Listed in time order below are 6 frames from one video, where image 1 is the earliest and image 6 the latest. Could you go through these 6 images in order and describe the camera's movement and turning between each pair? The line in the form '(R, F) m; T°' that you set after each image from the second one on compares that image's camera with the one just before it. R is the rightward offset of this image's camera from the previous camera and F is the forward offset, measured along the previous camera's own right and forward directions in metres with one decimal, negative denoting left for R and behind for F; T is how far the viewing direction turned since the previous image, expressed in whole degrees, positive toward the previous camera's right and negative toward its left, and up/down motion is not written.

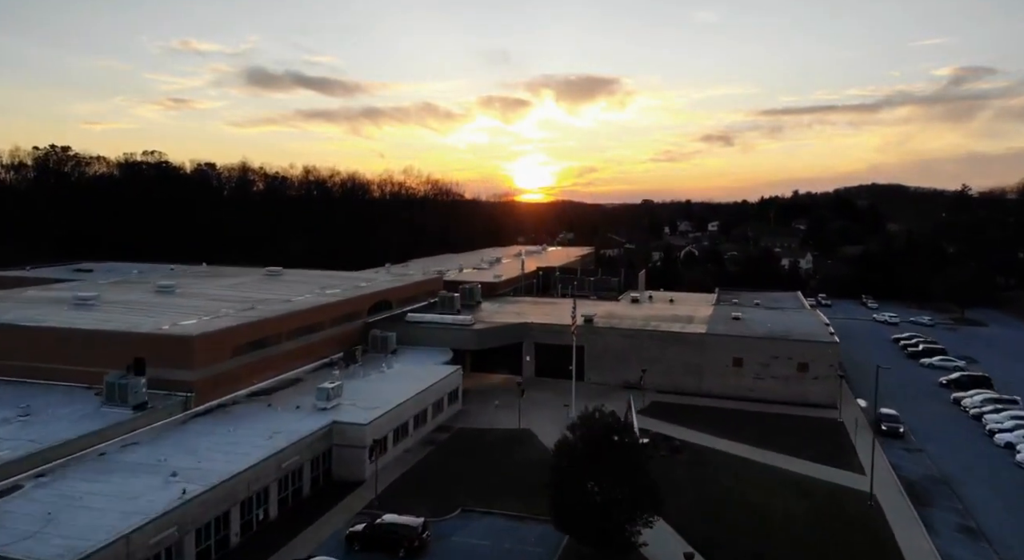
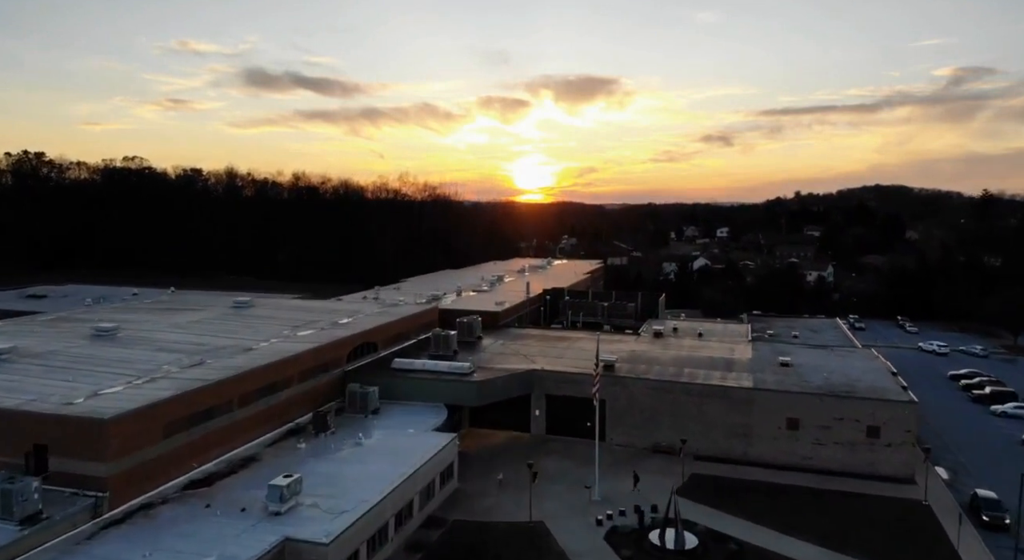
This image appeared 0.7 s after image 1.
(-0.2, +3.7) m; 0°
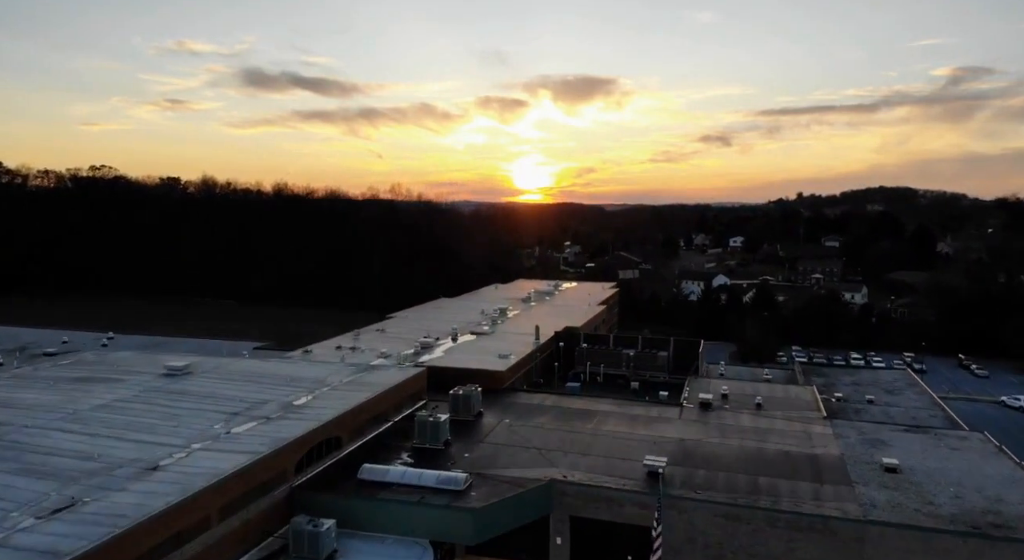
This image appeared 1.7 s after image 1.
(-0.3, +5.2) m; 0°
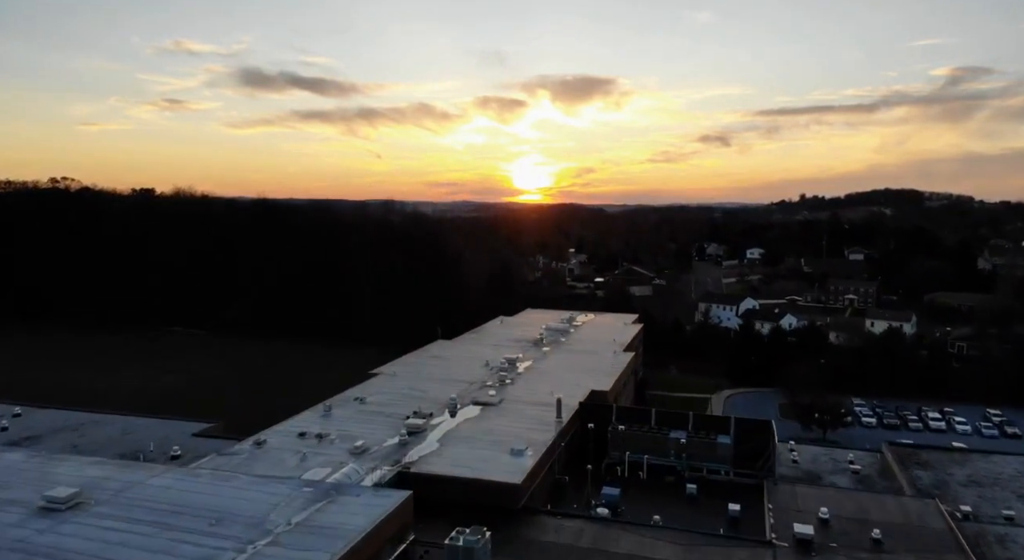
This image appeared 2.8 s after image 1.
(-0.5, +5.7) m; 0°
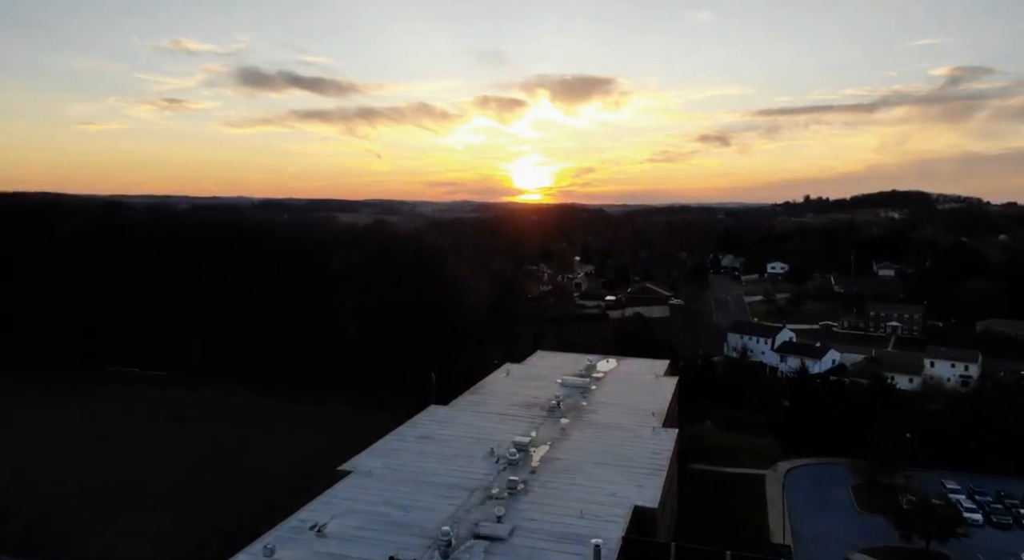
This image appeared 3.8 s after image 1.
(-0.4, +6.2) m; 0°
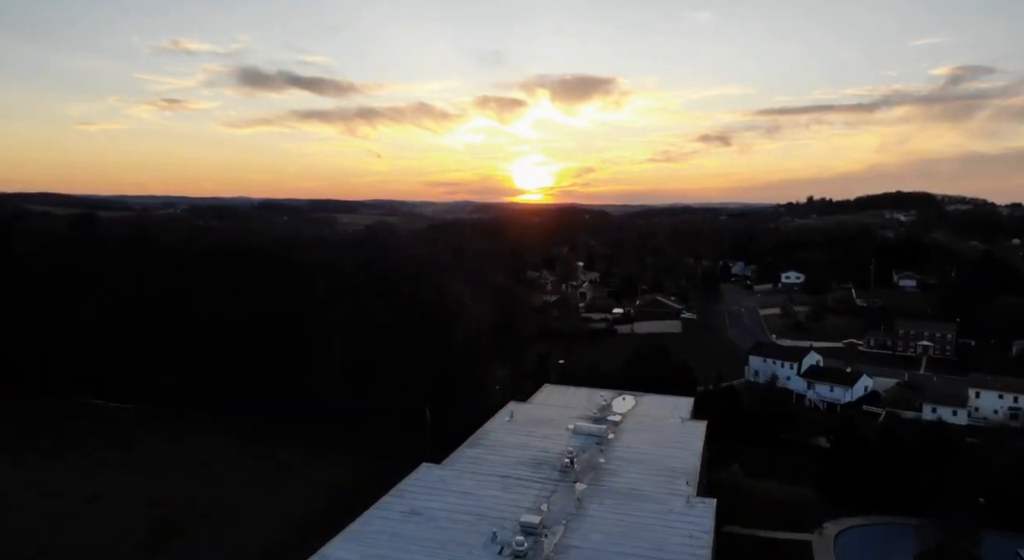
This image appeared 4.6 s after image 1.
(-0.2, +3.8) m; 0°
